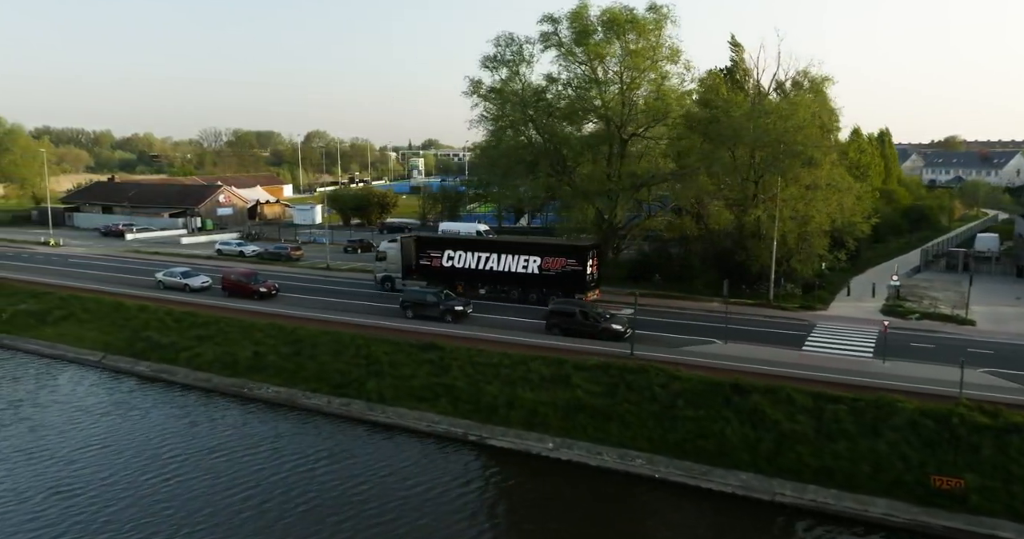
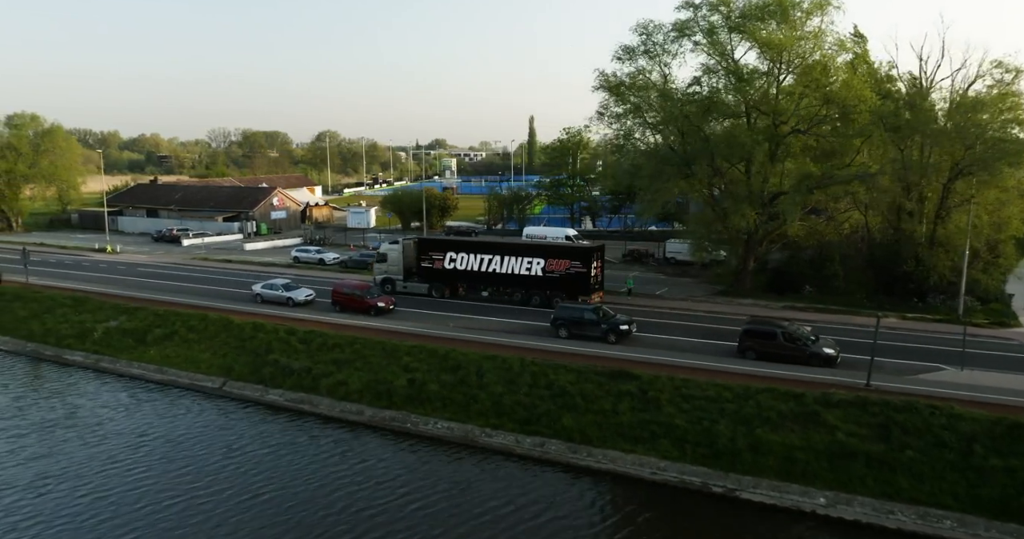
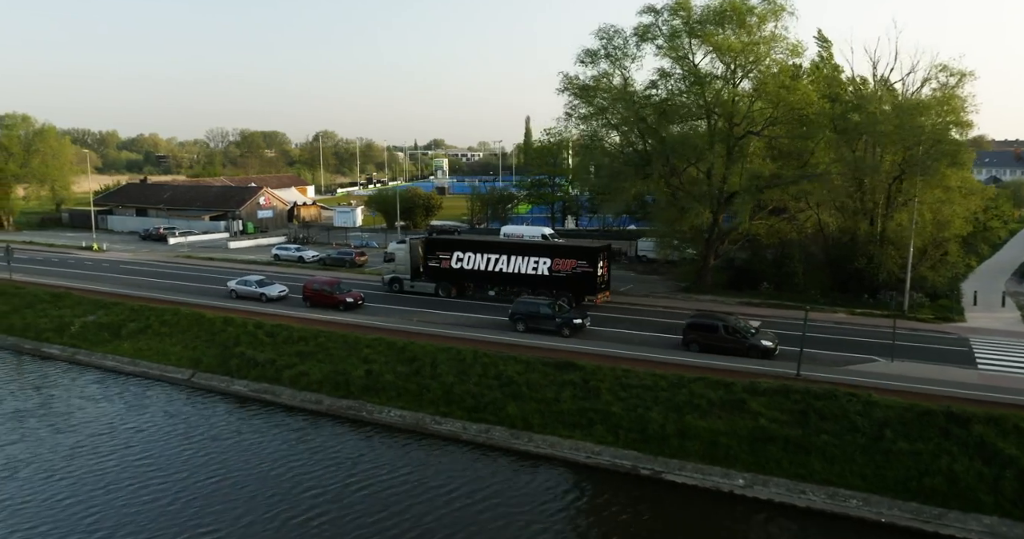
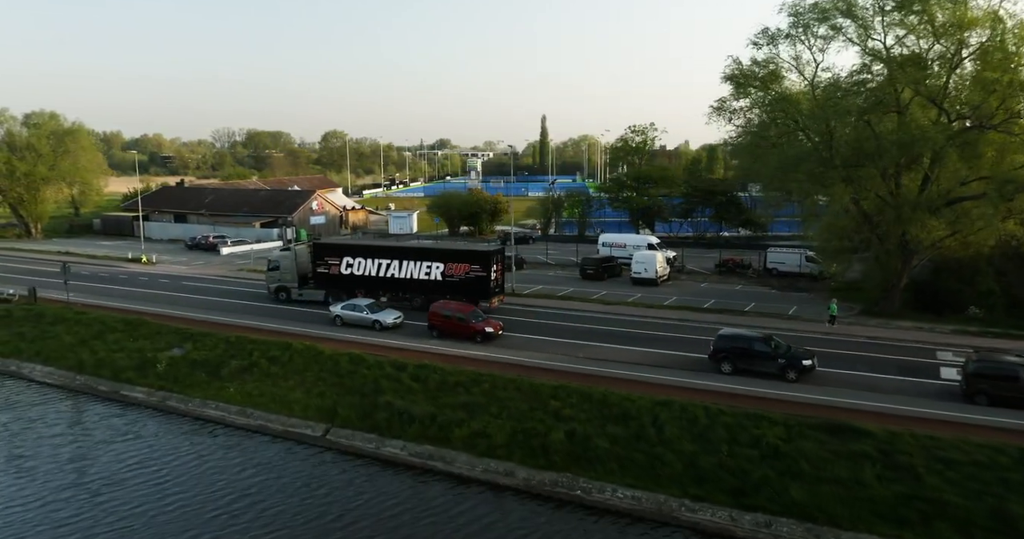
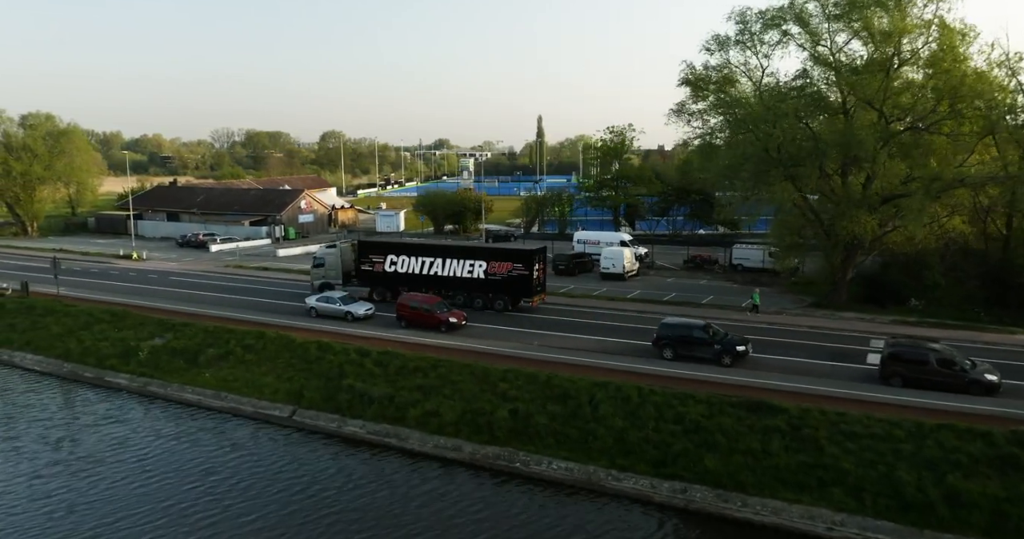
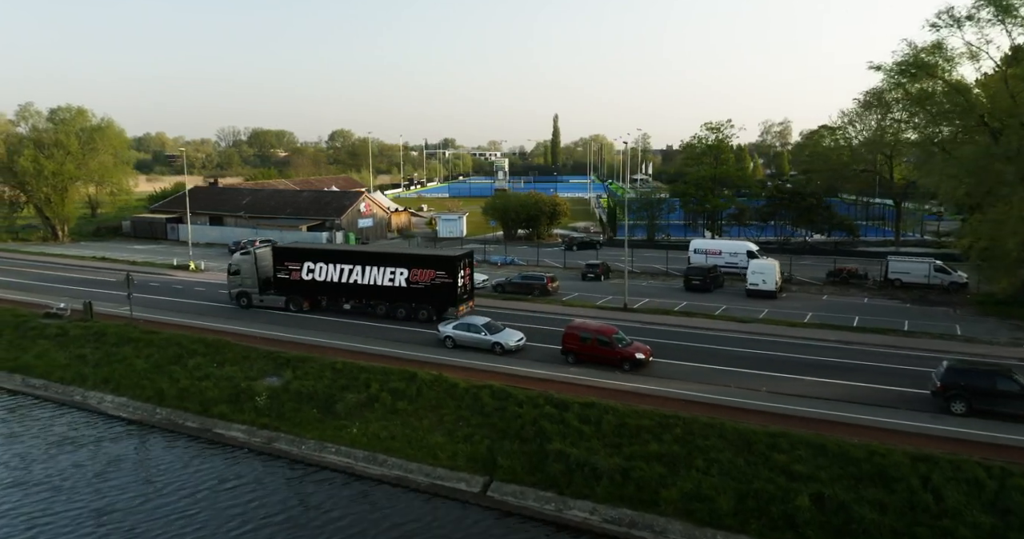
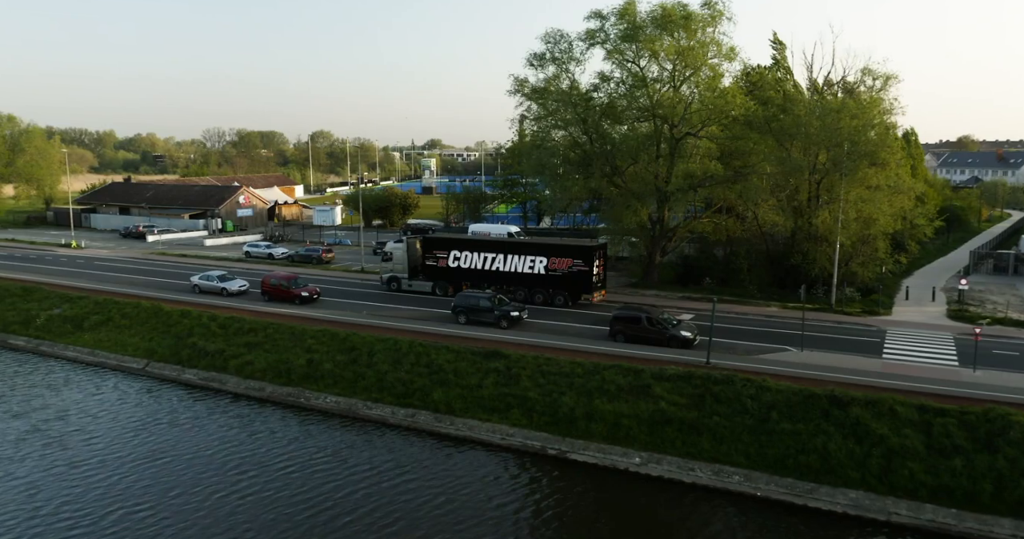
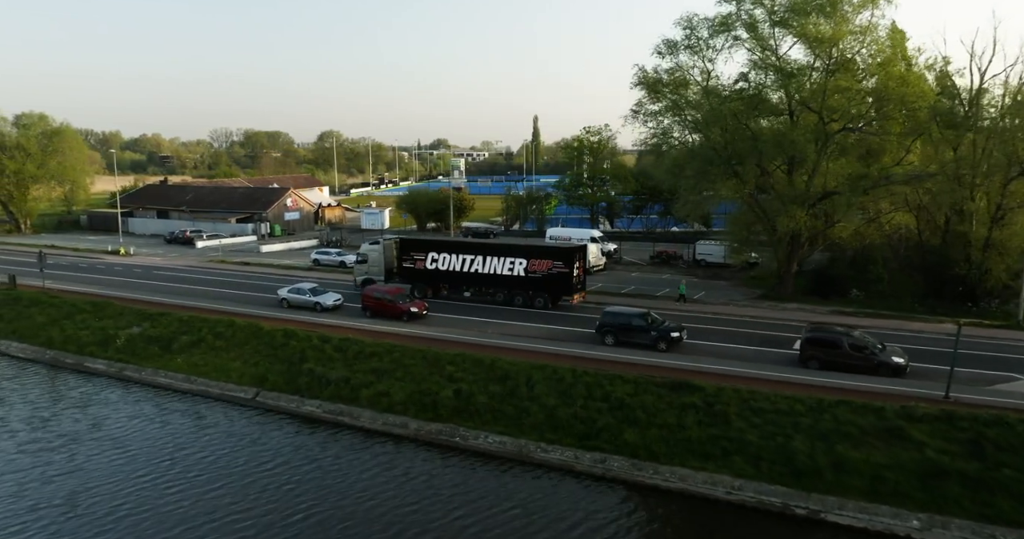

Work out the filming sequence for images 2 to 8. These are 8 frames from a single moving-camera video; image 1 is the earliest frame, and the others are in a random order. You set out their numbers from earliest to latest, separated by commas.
7, 3, 2, 8, 5, 4, 6
